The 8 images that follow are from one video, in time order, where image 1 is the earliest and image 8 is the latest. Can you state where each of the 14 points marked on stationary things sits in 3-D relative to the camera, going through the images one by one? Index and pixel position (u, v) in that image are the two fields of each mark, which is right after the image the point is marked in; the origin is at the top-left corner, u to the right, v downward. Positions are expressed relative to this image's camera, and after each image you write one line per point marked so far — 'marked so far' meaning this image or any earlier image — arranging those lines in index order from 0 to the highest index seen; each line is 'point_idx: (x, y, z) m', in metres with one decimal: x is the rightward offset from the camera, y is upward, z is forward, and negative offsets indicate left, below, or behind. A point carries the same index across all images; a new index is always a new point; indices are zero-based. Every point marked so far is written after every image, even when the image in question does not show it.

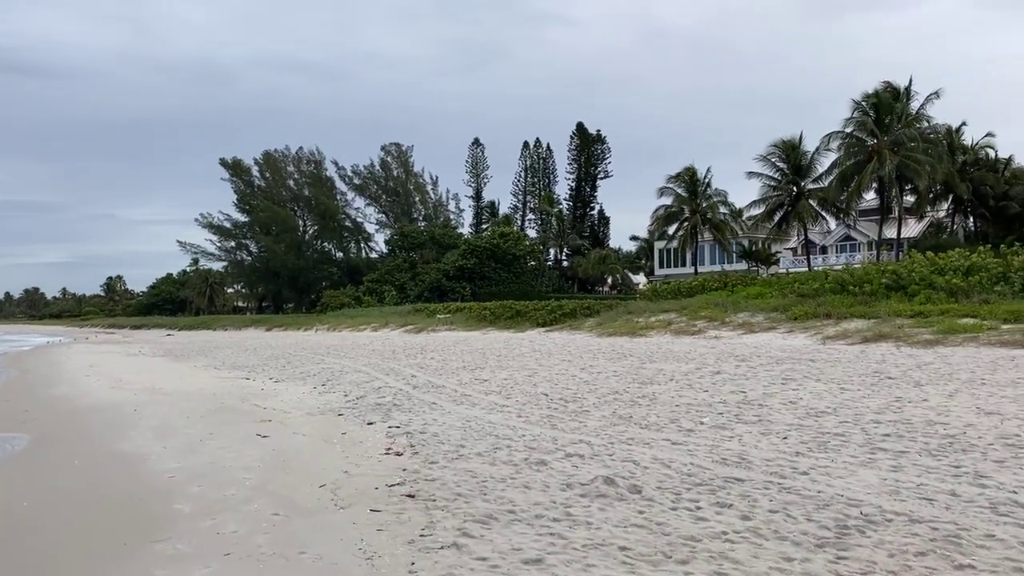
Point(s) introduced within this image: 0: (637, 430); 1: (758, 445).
0: (+1.0, -1.1, +5.9) m
1: (+1.7, -1.1, +5.0) m
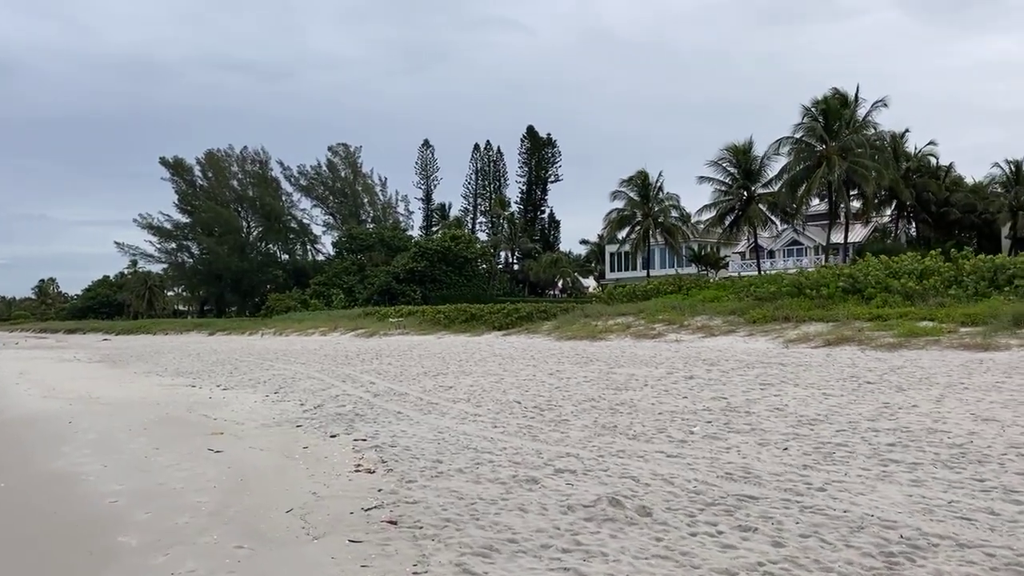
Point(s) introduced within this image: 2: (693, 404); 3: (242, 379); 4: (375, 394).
0: (+0.9, -1.1, +5.6) m
1: (+1.6, -1.1, +4.7) m
2: (+1.8, -1.1, +7.2) m
3: (-5.2, -1.8, +14.5) m
4: (-1.9, -1.5, +10.3) m
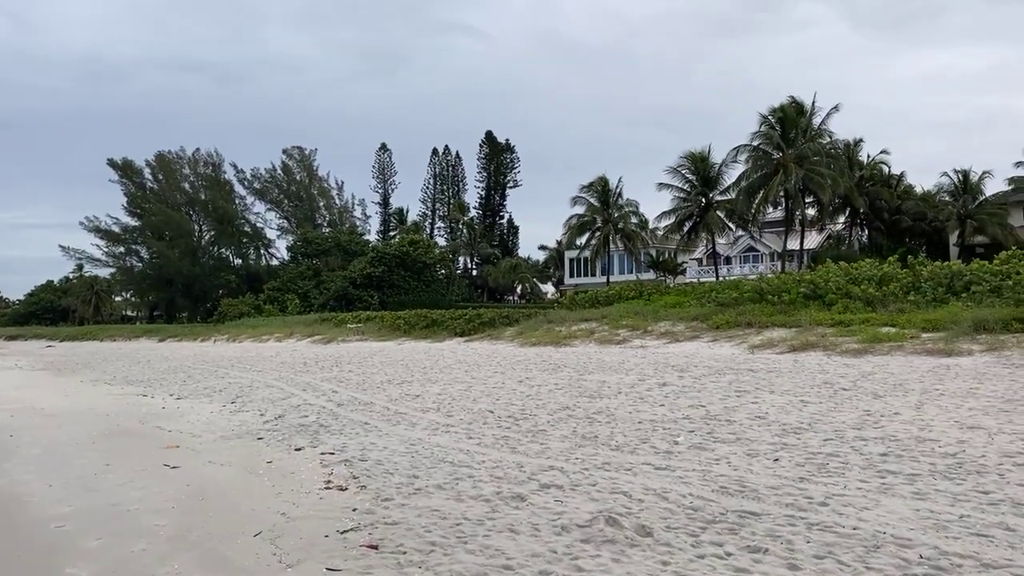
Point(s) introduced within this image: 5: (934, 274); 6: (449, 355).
0: (+0.7, -1.2, +5.4) m
1: (+1.5, -1.1, +4.6) m
2: (+1.5, -1.2, +7.0) m
3: (-5.9, -1.9, +13.9) m
4: (-2.3, -1.5, +10.0) m
5: (+10.3, +0.4, +18.3) m
6: (-1.6, -1.7, +18.9) m
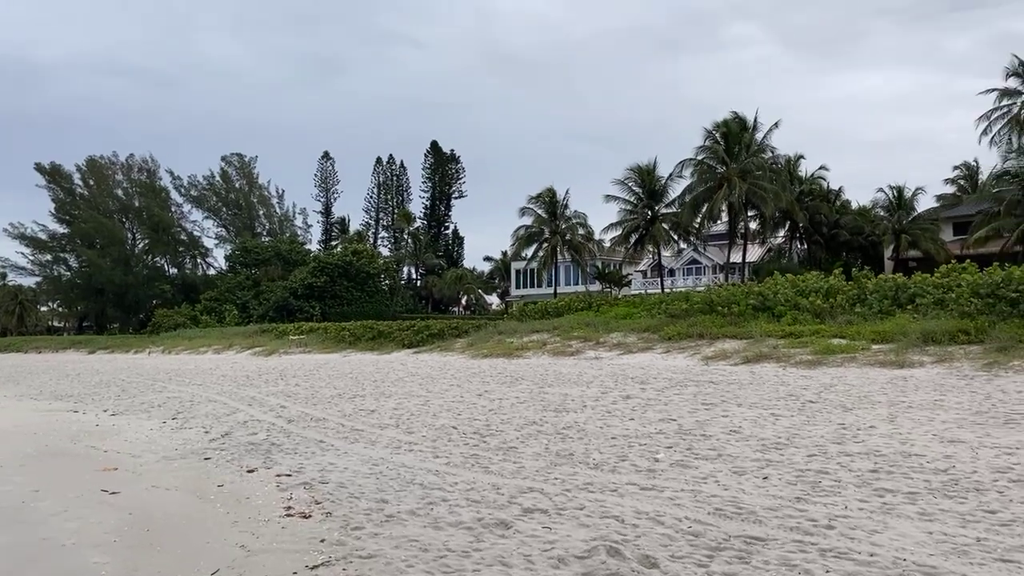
0: (+0.5, -1.3, +5.1) m
1: (+1.4, -1.2, +4.4) m
2: (+1.2, -1.3, +6.8) m
3: (-6.7, -2.0, +13.1) m
4: (-2.8, -1.7, +9.5) m
5: (+9.2, +0.1, +18.7) m
6: (-2.8, -2.0, +18.4) m
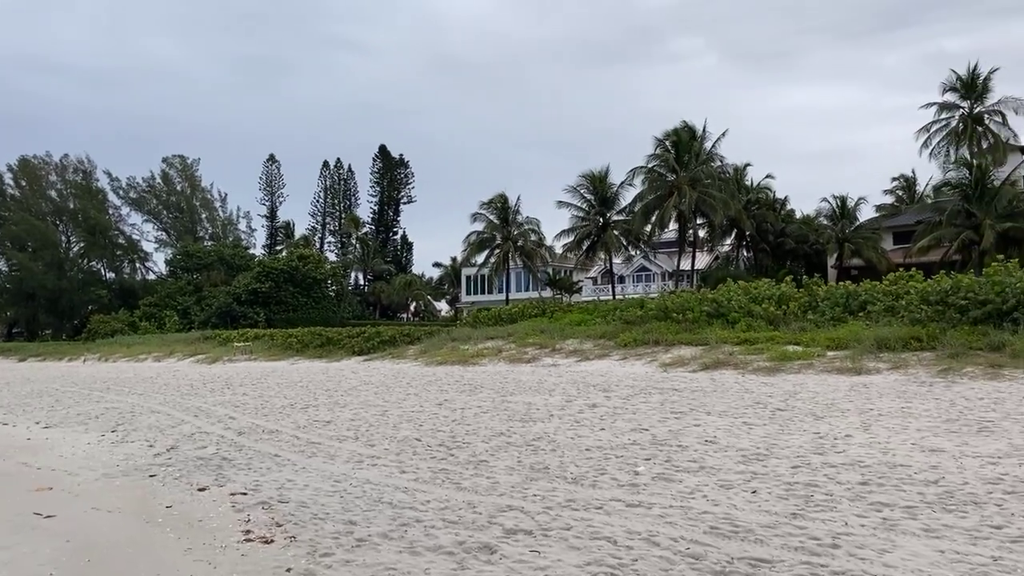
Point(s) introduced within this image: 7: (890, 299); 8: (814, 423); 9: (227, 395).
0: (+0.4, -1.3, +4.9) m
1: (+1.3, -1.2, +4.2) m
2: (+0.9, -1.3, +6.6) m
3: (-7.4, -2.1, +12.4) m
4: (-3.3, -1.7, +9.0) m
5: (+8.1, -0.1, +19.0) m
6: (-3.8, -2.1, +17.9) m
7: (+8.9, -0.3, +17.7) m
8: (+2.8, -1.3, +6.9) m
9: (-5.6, -2.1, +14.6) m
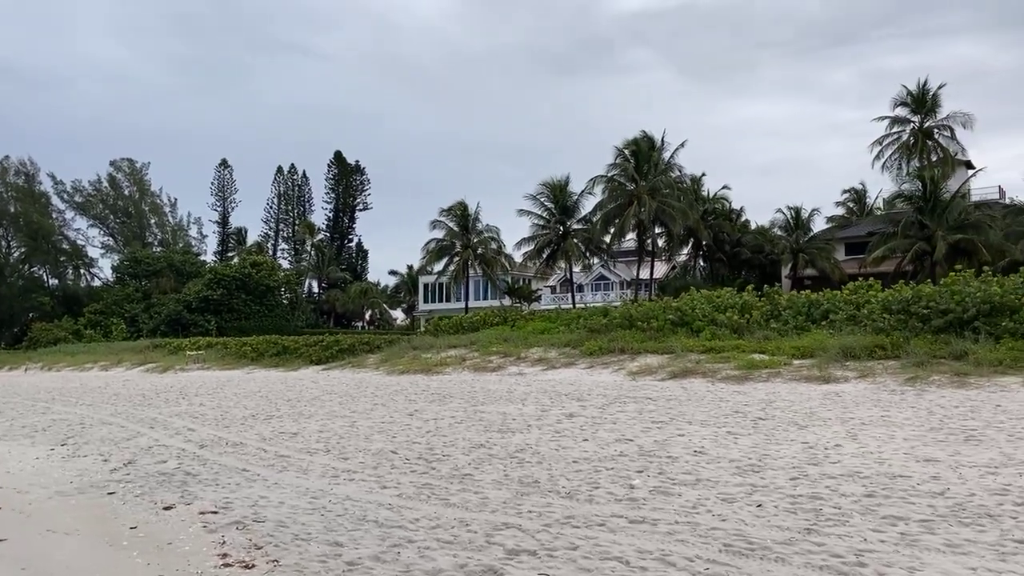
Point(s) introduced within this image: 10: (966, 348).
0: (+0.3, -1.3, +4.6) m
1: (+1.3, -1.2, +4.0) m
2: (+0.8, -1.4, +6.4) m
3: (-7.8, -2.2, +11.7) m
4: (-3.5, -1.8, +8.5) m
5: (+7.2, -0.3, +19.3) m
6: (-4.6, -2.3, +17.4) m
7: (+8.1, -0.5, +17.9) m
8: (+2.6, -1.3, +6.8) m
9: (-6.2, -2.2, +14.1) m
10: (+7.8, -1.0, +12.9) m
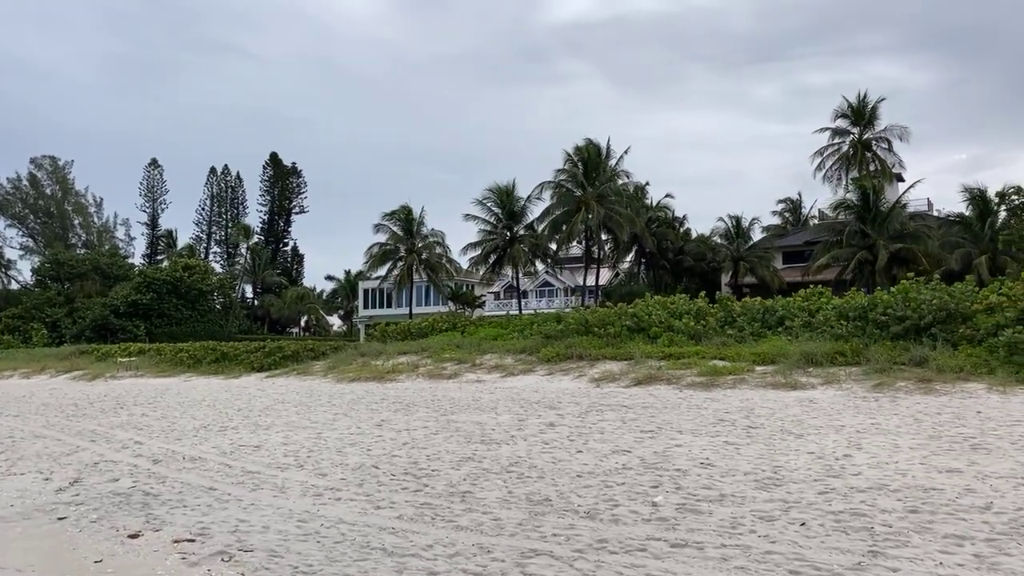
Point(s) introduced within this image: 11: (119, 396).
0: (+0.4, -1.3, +4.3) m
1: (+1.4, -1.2, +3.7) m
2: (+0.8, -1.4, +6.1) m
3: (-8.3, -2.2, +10.6) m
4: (-3.7, -1.8, +7.8) m
5: (+6.1, -0.5, +19.4) m
6: (-5.6, -2.3, +16.6) m
7: (+7.1, -0.7, +18.1) m
8: (+2.6, -1.4, +6.6) m
9: (-6.8, -2.3, +13.1) m
10: (+7.2, -1.2, +13.1) m
11: (-9.4, -2.6, +18.0) m
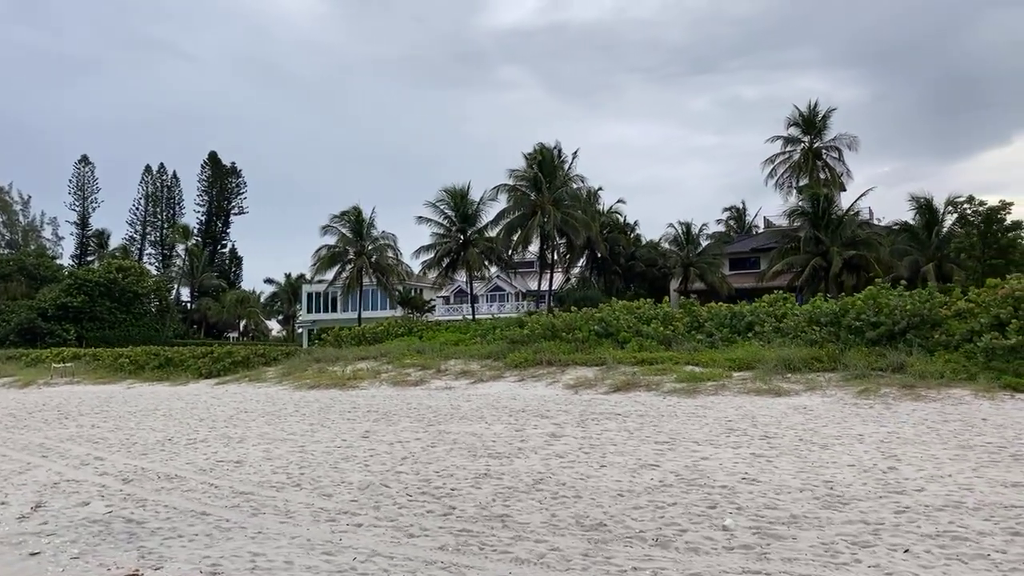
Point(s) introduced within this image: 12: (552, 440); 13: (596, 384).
0: (+0.8, -1.4, +3.8) m
1: (+1.8, -1.3, +3.4) m
2: (+1.0, -1.4, +5.7) m
3: (-8.4, -2.2, +9.5) m
4: (-3.7, -1.8, +7.0) m
5: (+5.3, -0.7, +19.3) m
6: (-6.1, -2.4, +15.7) m
7: (+6.4, -0.8, +18.2) m
8: (+2.7, -1.4, +6.4) m
9: (-7.1, -2.3, +12.1) m
10: (+6.9, -1.3, +13.2) m
11: (-10.0, -2.6, +16.8) m
12: (+0.4, -1.6, +8.0) m
13: (+1.7, -1.9, +15.2) m
